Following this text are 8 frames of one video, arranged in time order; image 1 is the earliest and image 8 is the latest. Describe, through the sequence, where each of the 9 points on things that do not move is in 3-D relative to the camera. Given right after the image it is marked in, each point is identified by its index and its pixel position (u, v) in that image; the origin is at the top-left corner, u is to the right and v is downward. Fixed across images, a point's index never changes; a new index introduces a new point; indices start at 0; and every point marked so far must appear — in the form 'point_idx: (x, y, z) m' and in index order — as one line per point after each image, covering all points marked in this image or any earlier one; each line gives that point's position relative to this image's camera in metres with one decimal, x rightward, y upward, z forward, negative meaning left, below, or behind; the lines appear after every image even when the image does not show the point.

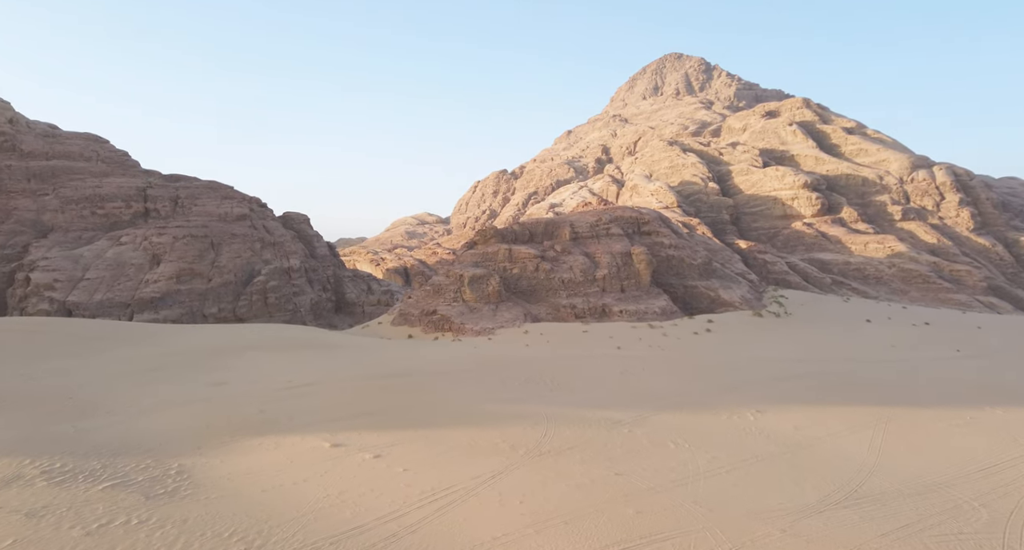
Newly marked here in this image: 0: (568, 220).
0: (+1.5, +1.6, +17.4) m
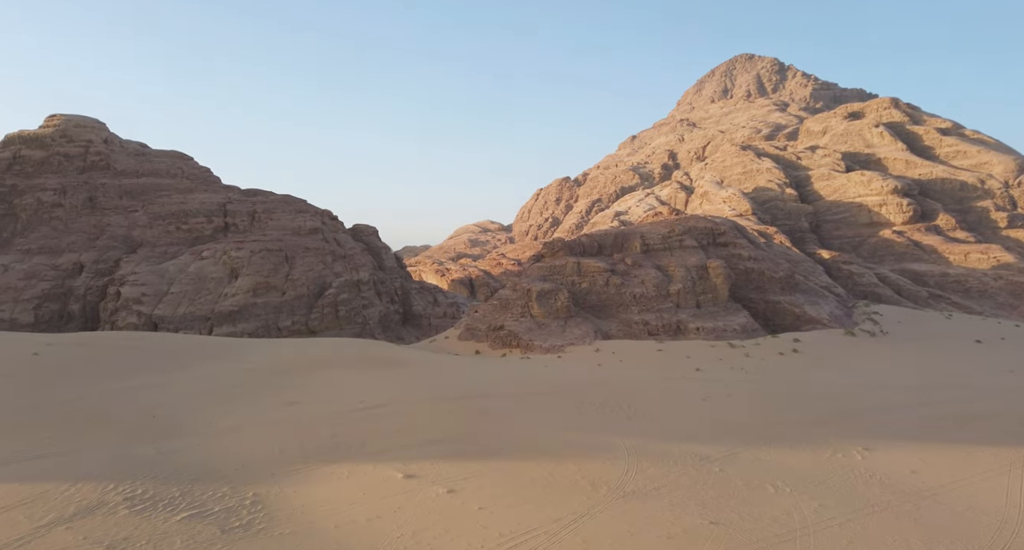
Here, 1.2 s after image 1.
0: (+3.4, +1.2, +16.8) m
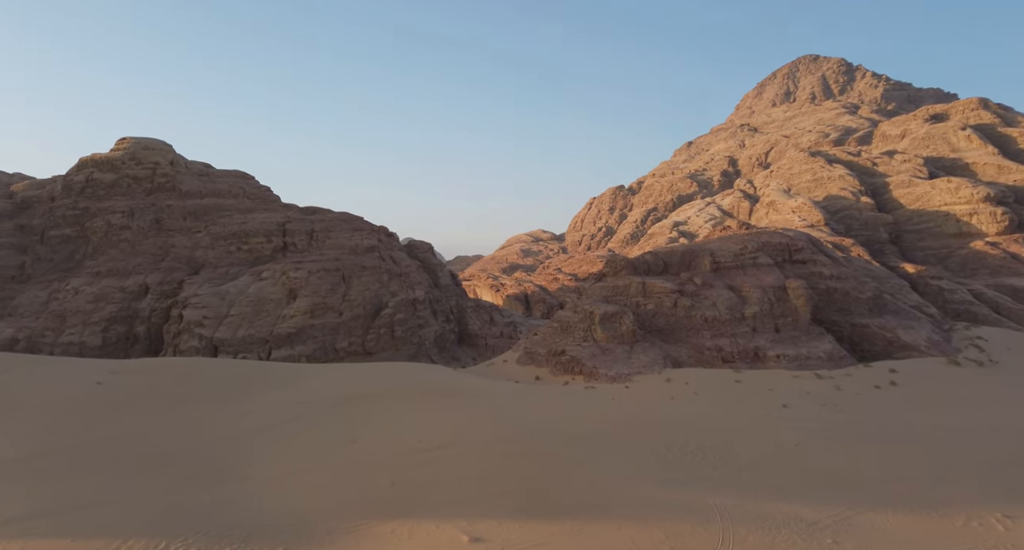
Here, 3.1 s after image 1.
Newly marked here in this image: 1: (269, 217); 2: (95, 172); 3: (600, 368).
0: (+5.0, +0.7, +15.9) m
1: (-7.5, +1.8, +19.2) m
2: (-12.3, +3.0, +18.5) m
3: (+1.8, -1.9, +12.9) m
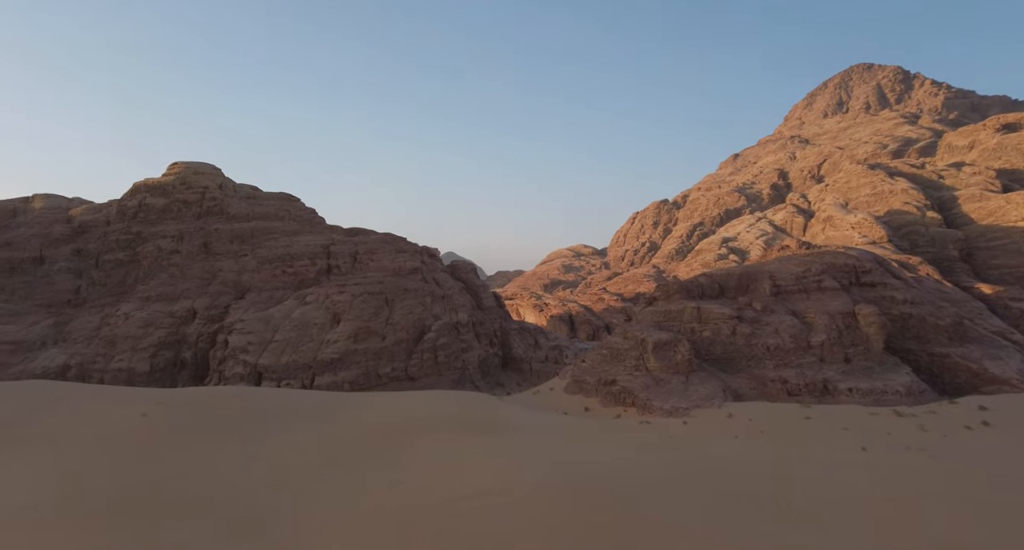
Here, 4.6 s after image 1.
0: (+6.1, +0.1, +15.0) m
1: (-6.1, +1.1, +19.2) m
2: (-10.9, +2.3, +18.8) m
3: (+2.8, -2.4, +12.1) m
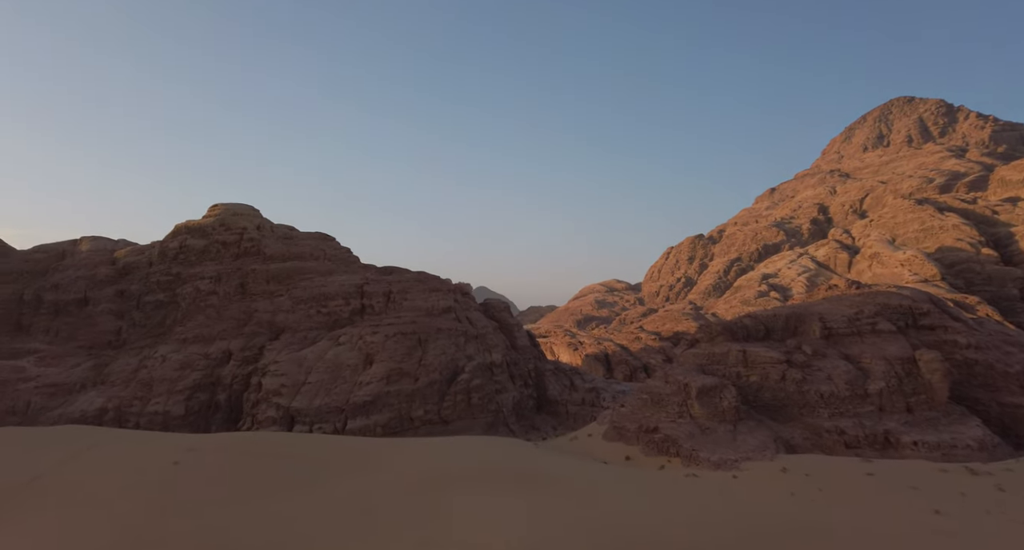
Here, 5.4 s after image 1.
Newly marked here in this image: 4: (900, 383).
0: (+6.9, -0.8, +14.3) m
1: (-5.0, -0.1, +19.1) m
2: (-9.9, +1.1, +19.0) m
3: (+3.5, -3.2, +11.5) m
4: (+7.5, -2.1, +12.0) m
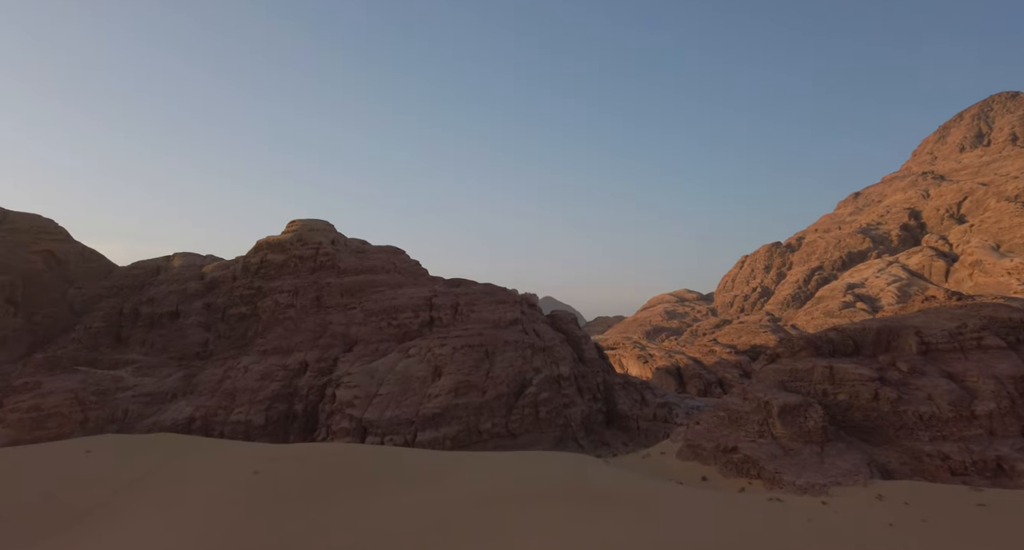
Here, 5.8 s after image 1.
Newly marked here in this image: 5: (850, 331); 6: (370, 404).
0: (+8.5, -1.0, +13.2) m
1: (-2.9, -0.5, +19.4) m
2: (-7.7, +0.7, +19.8) m
3: (+4.7, -3.4, +10.7) m
4: (+8.7, -2.2, +10.9) m
5: (+7.3, -1.2, +13.5) m
6: (-3.7, -3.4, +16.3) m
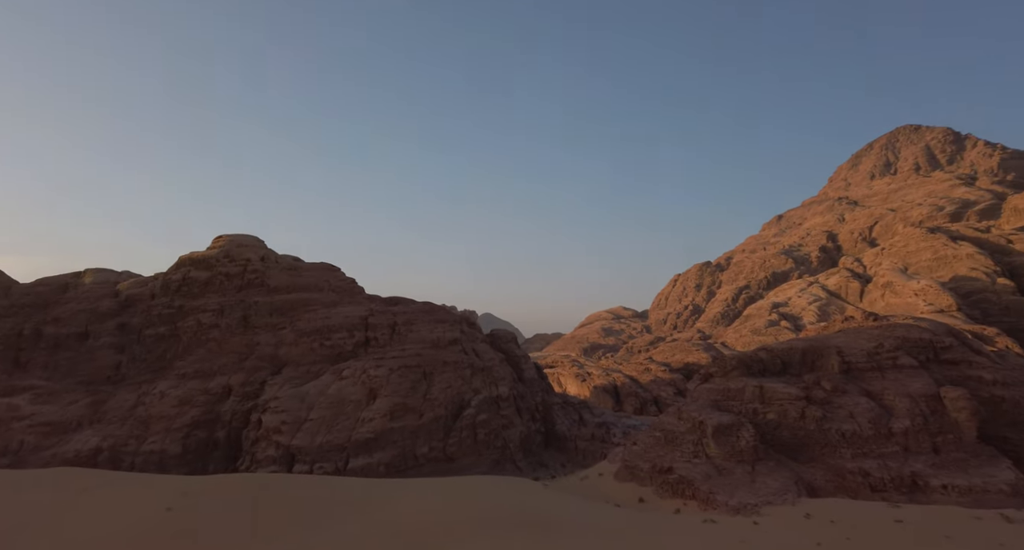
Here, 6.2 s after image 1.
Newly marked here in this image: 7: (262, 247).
0: (+7.1, -1.5, +13.8) m
1: (-4.8, -1.1, +18.8) m
2: (-9.7, +0.1, +18.8) m
3: (+3.6, -3.8, +10.9) m
4: (+7.6, -2.7, +11.5) m
5: (+6.0, -1.7, +14.0) m
6: (-5.3, -3.8, +15.6) m
7: (-8.0, +0.9, +19.8) m
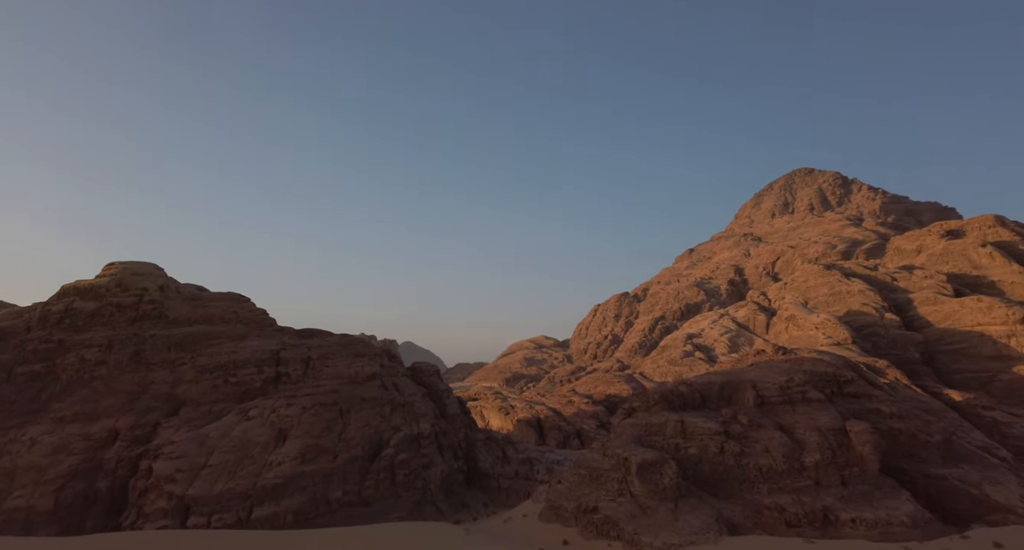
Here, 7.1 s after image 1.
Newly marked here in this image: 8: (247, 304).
0: (+5.4, -2.4, +14.2) m
1: (-7.1, -2.0, +17.7) m
2: (-11.9, -0.7, +17.1) m
3: (+2.3, -4.5, +10.8) m
4: (+6.2, -3.4, +11.9) m
5: (+4.2, -2.6, +14.3) m
6: (-7.2, -4.6, +14.3) m
7: (-10.3, 0.0, +18.3) m
8: (-8.1, -1.0, +19.1) m
